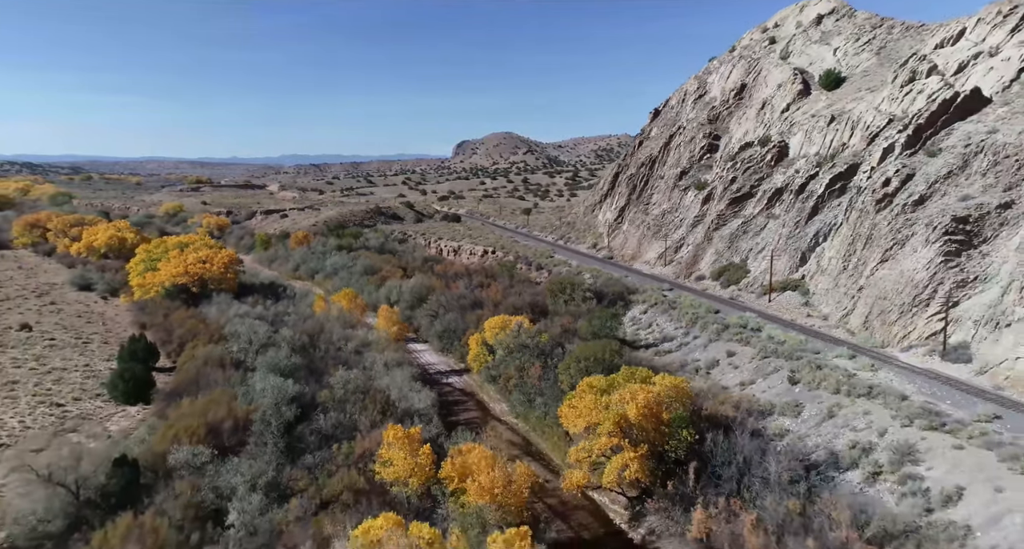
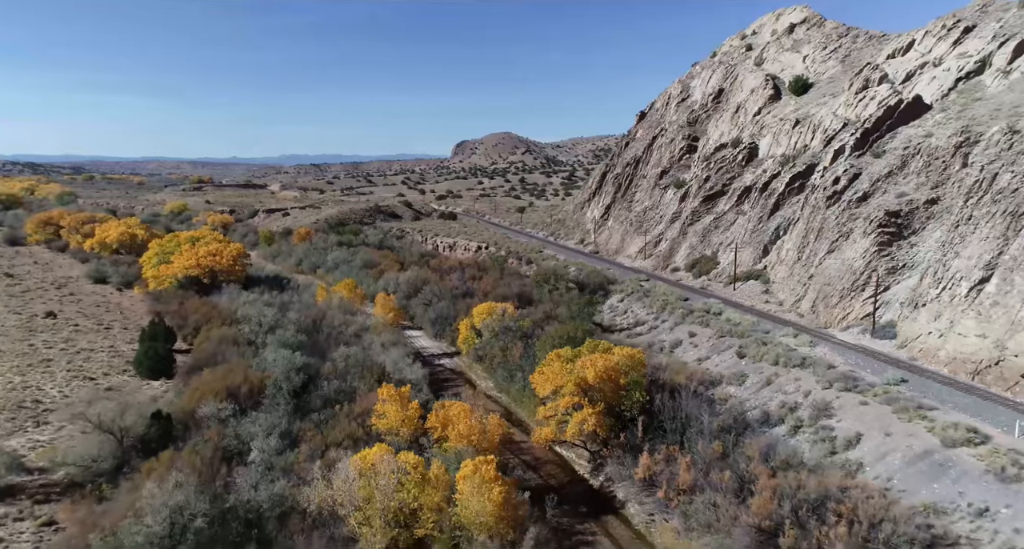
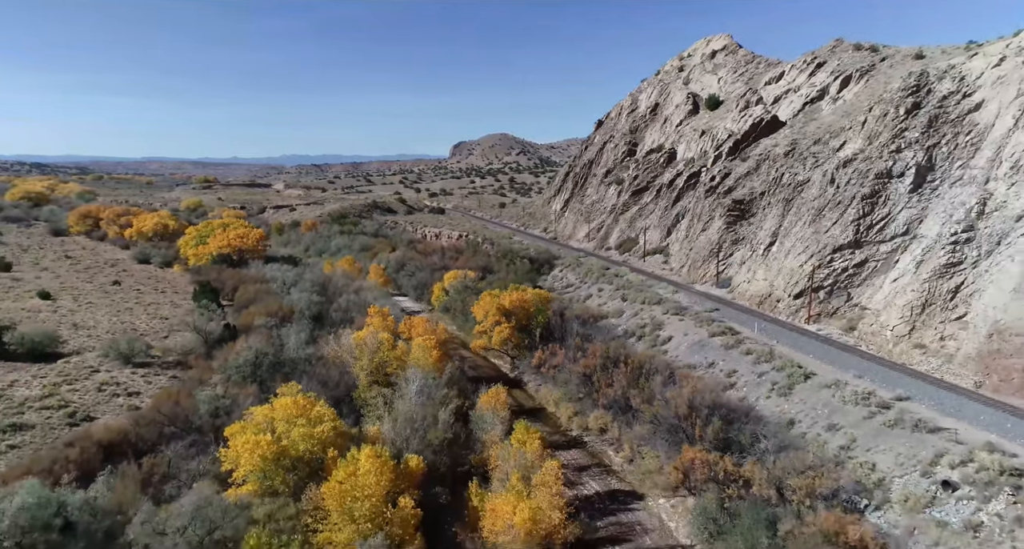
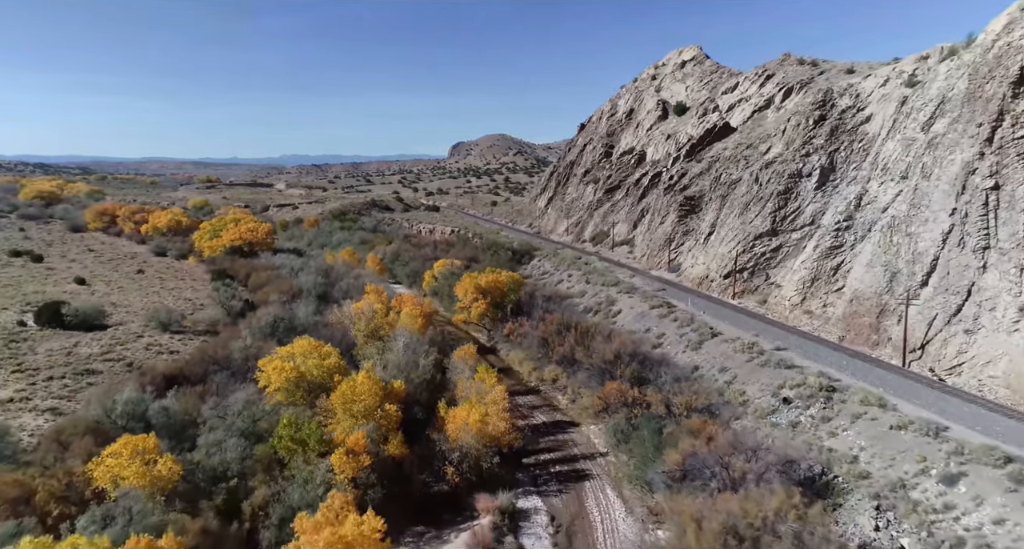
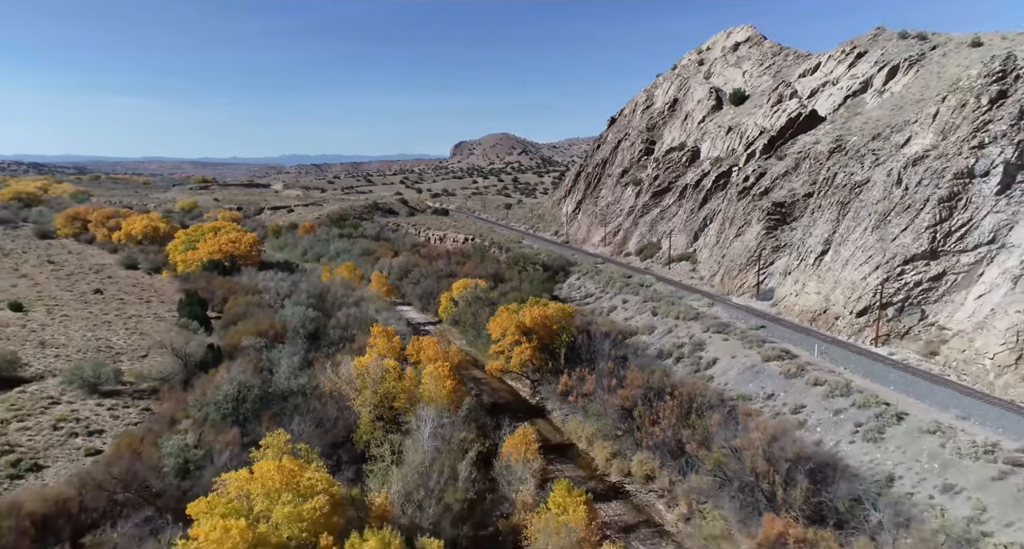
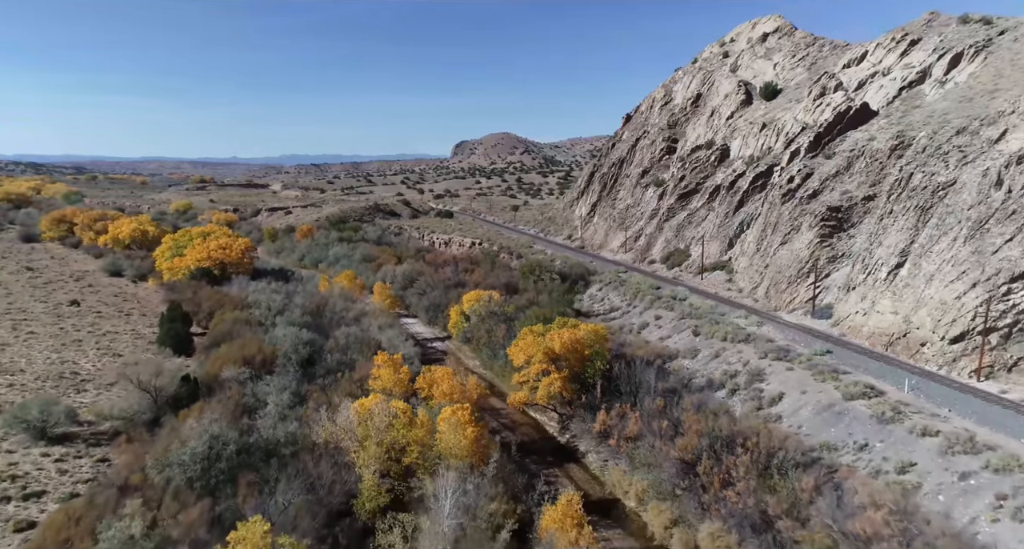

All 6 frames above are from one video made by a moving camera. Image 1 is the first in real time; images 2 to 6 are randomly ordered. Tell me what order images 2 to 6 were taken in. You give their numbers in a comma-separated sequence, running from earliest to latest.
2, 6, 5, 3, 4
